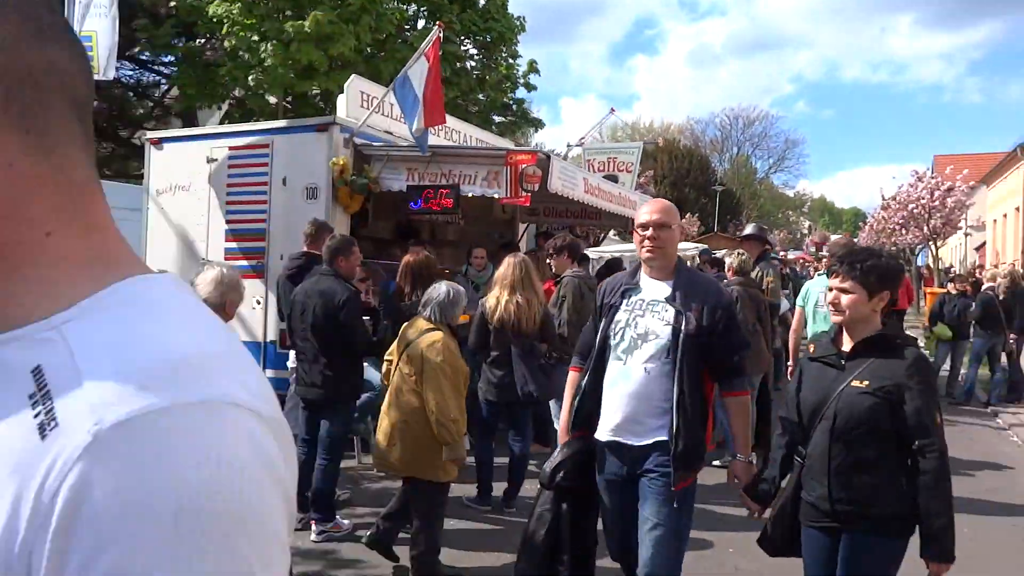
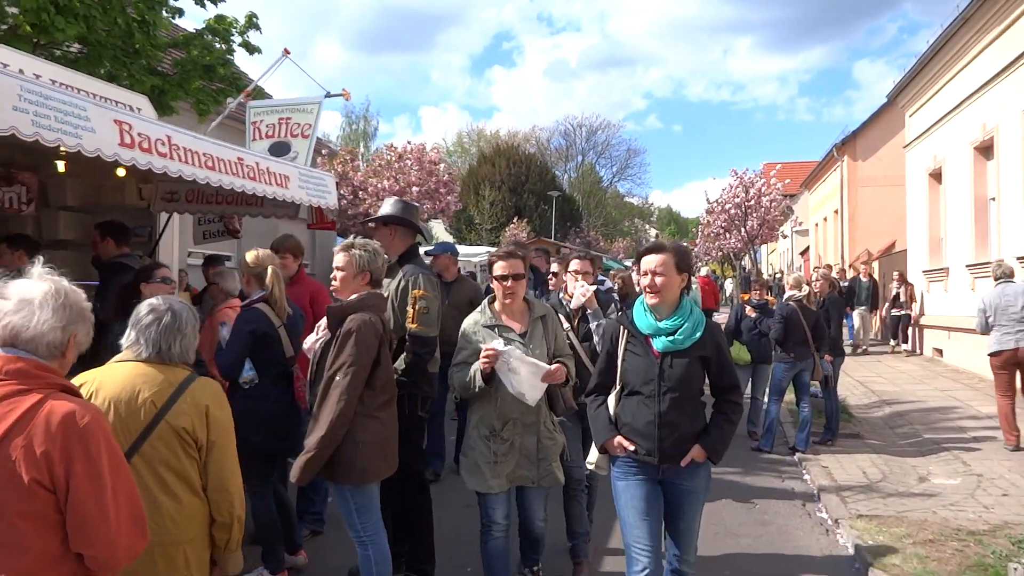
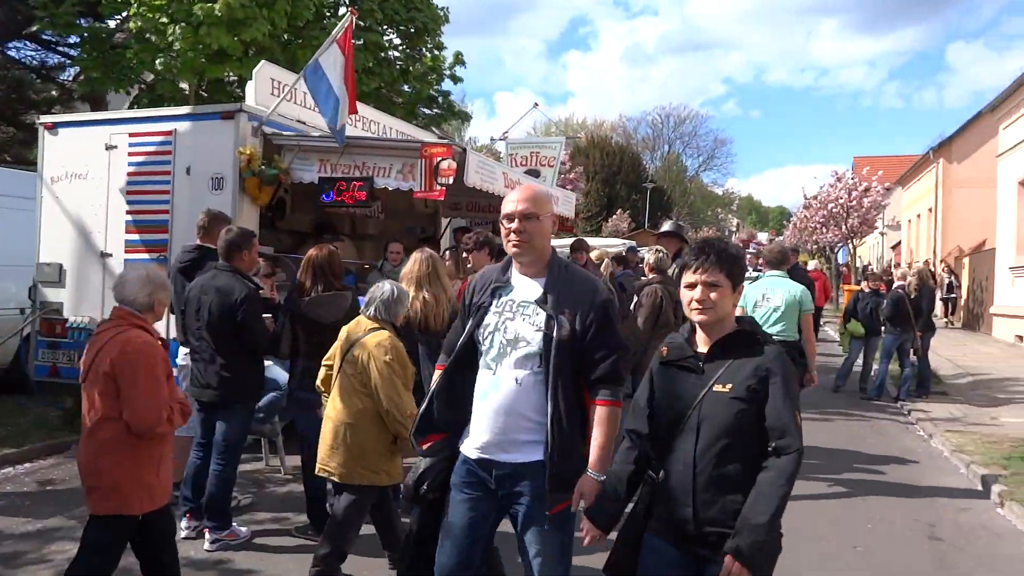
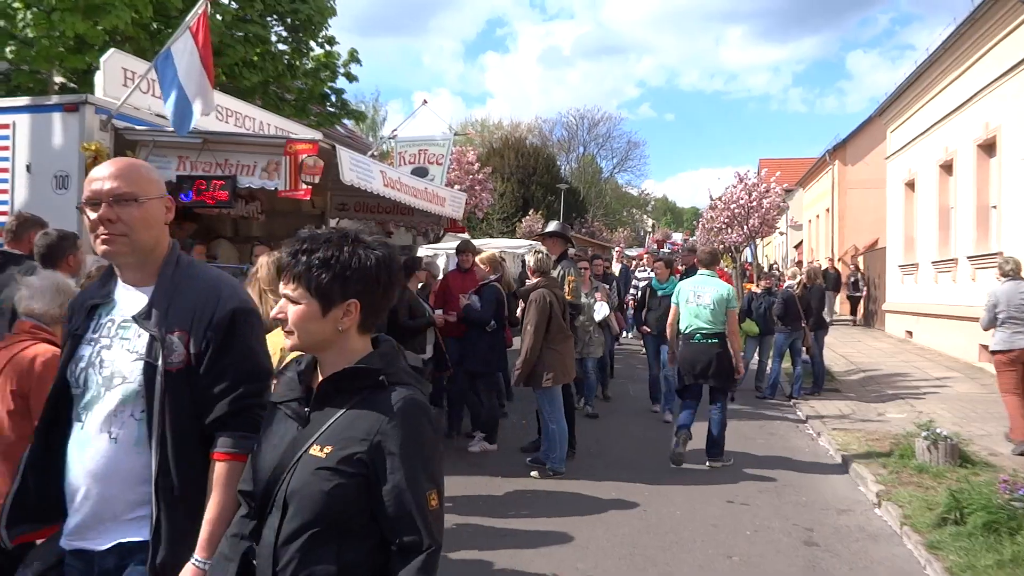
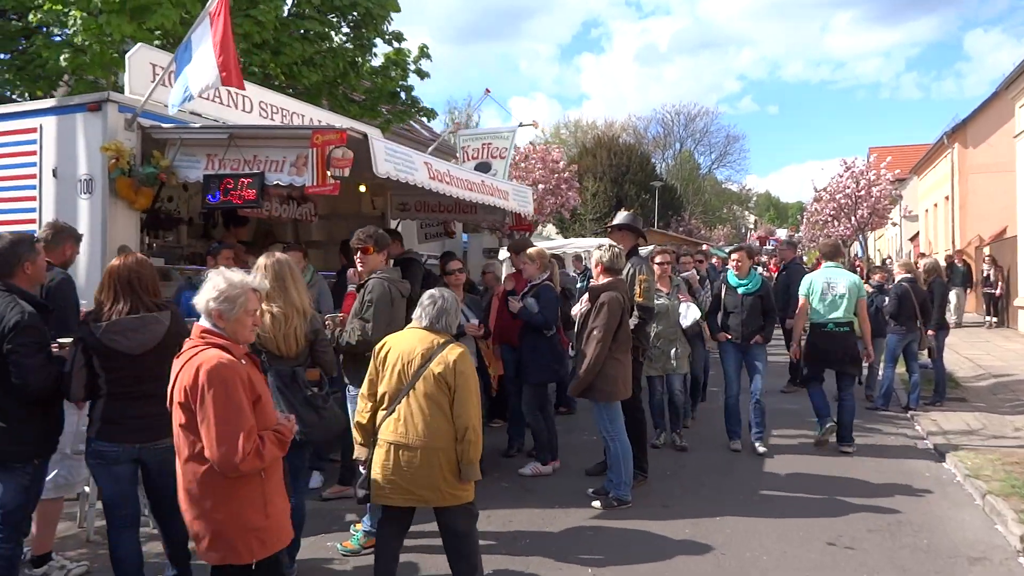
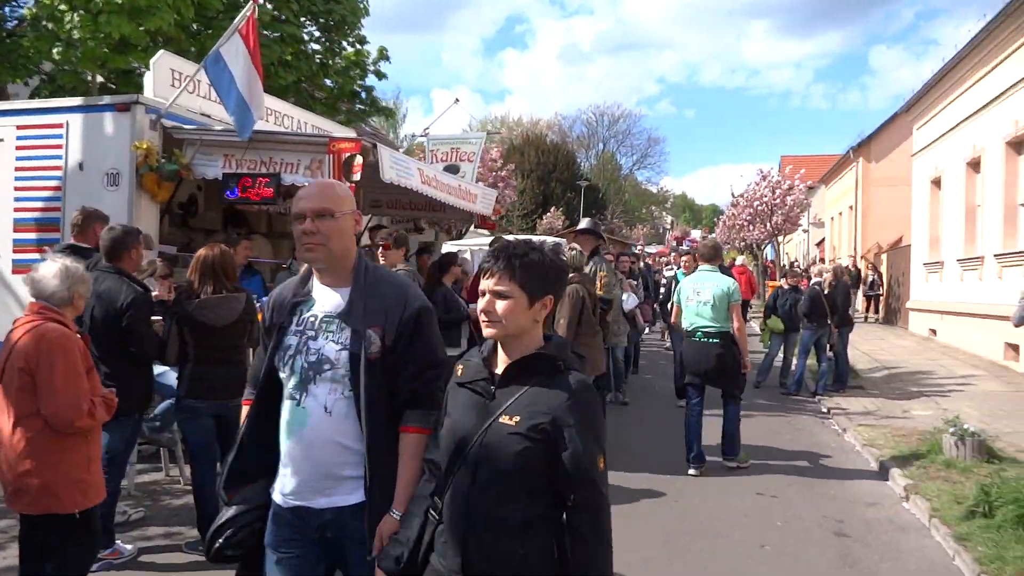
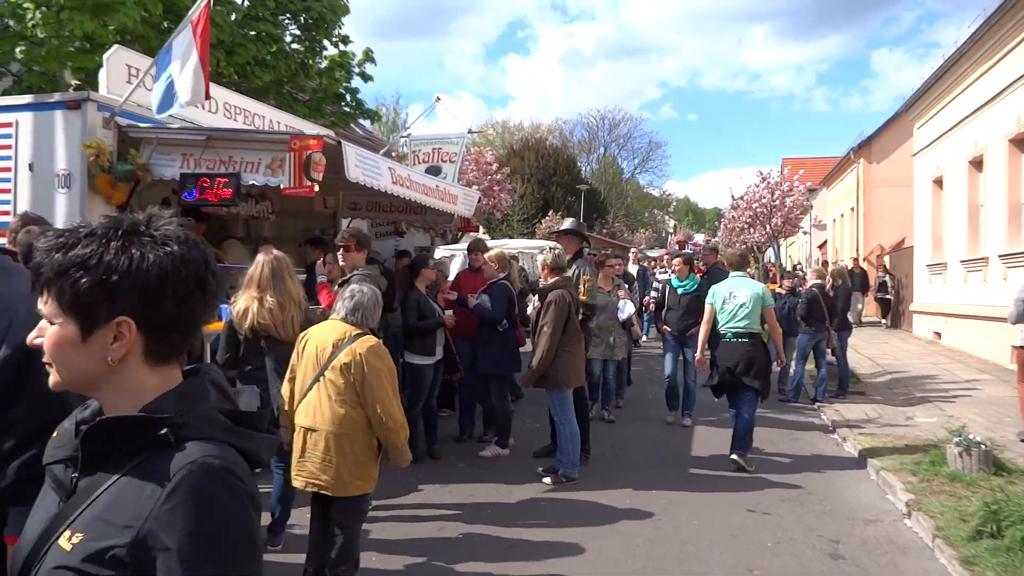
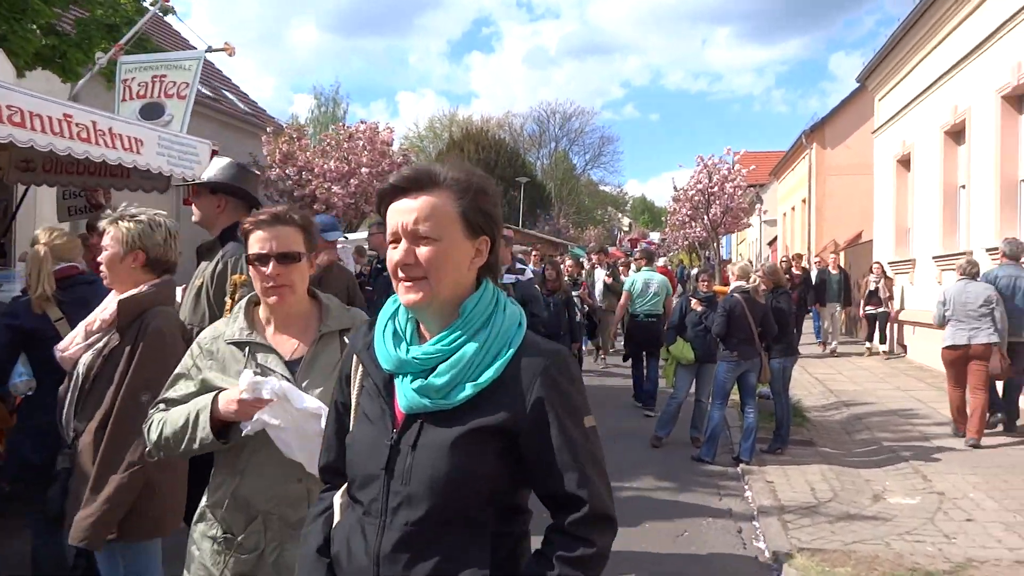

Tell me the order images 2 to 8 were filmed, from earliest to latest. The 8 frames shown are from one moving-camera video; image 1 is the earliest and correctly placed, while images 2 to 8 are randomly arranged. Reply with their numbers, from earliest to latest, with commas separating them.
3, 6, 4, 7, 5, 2, 8
